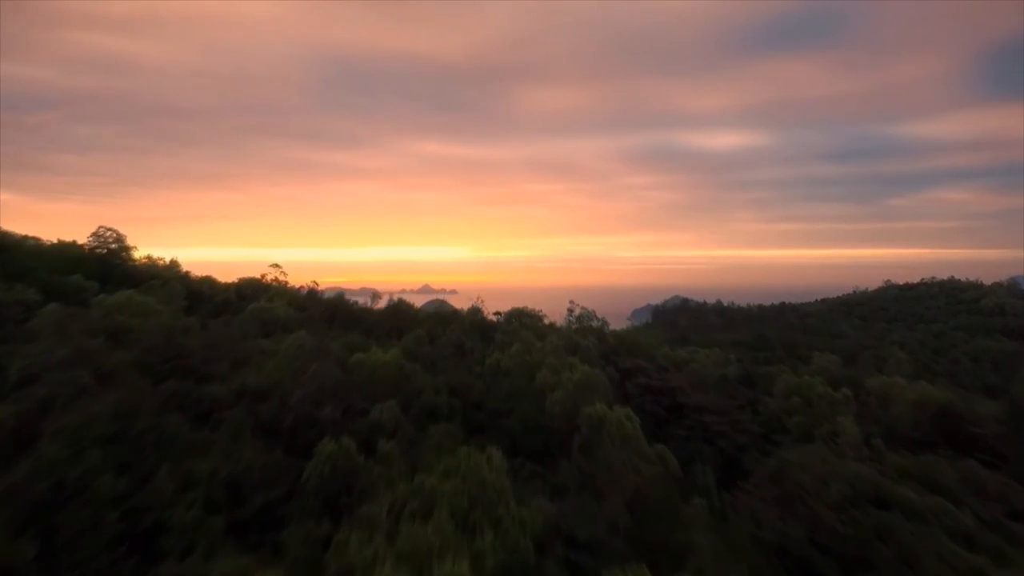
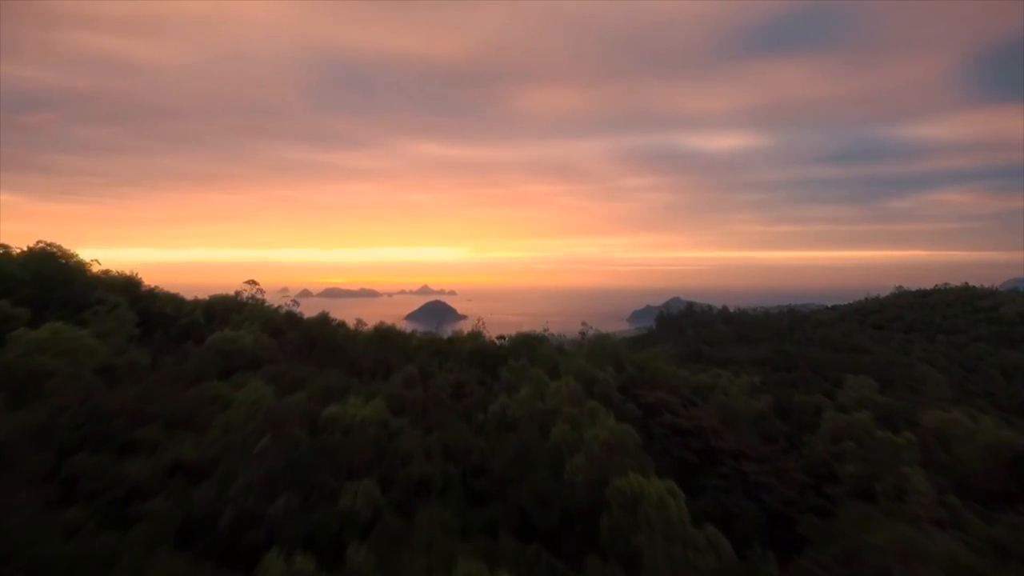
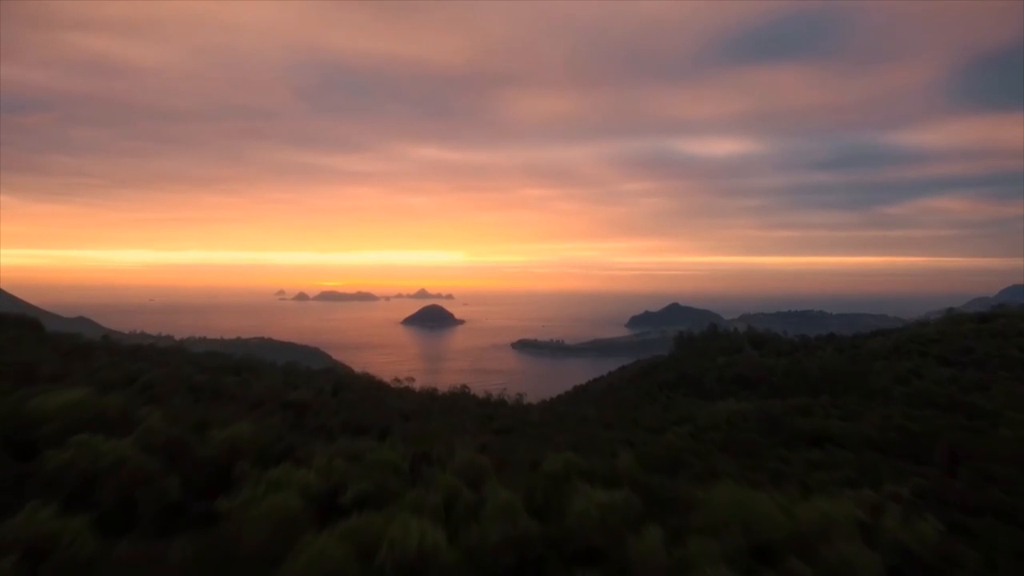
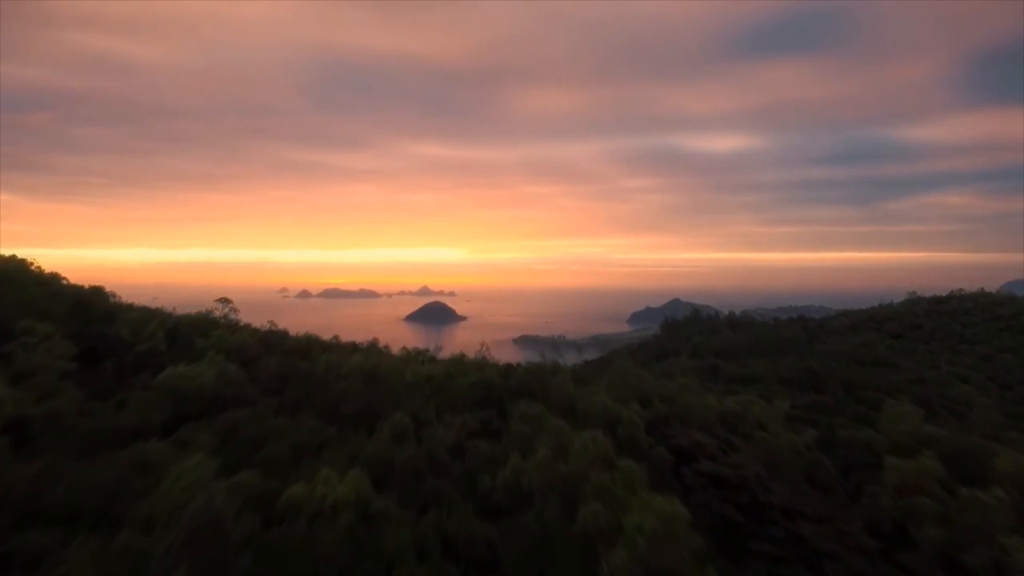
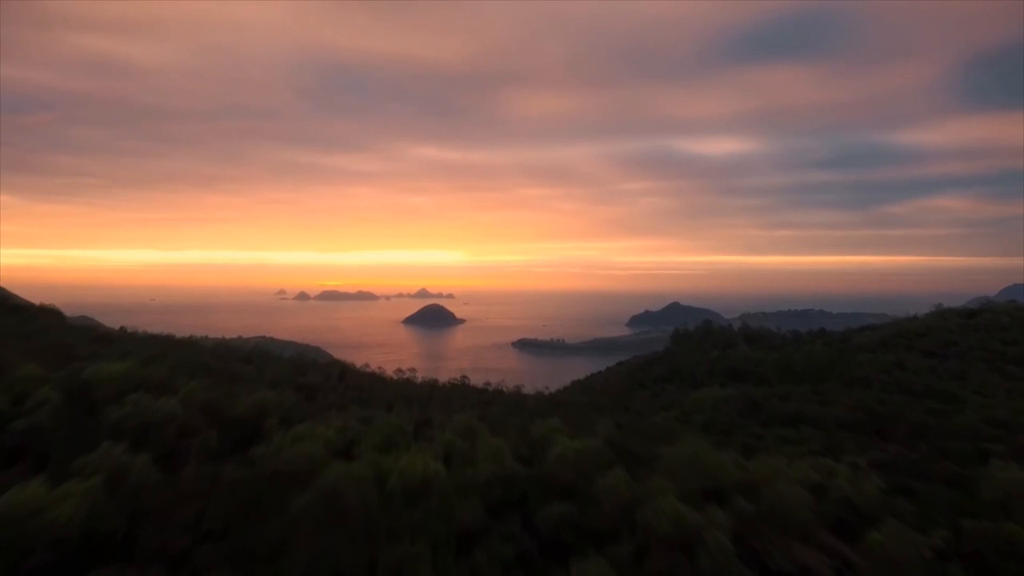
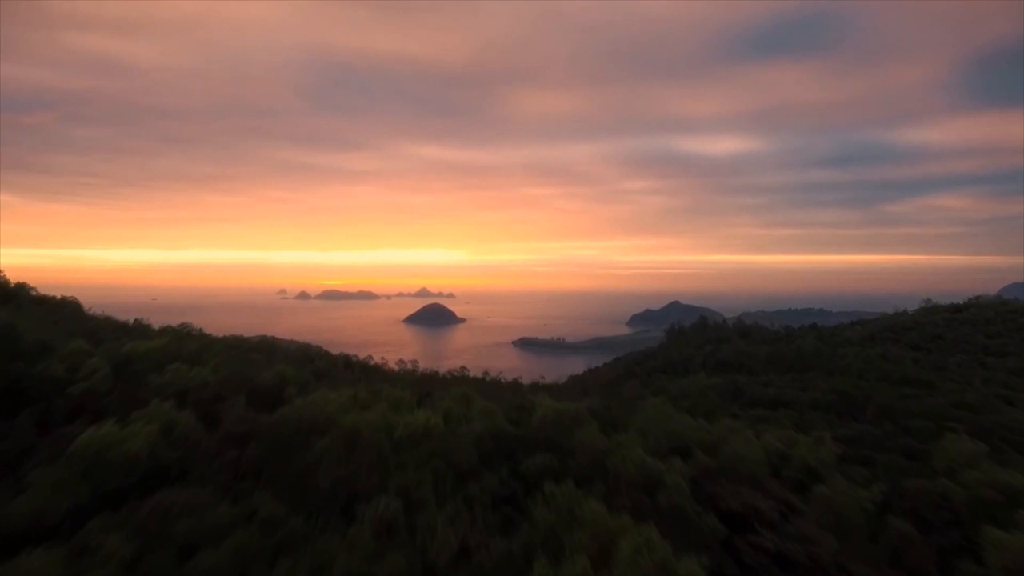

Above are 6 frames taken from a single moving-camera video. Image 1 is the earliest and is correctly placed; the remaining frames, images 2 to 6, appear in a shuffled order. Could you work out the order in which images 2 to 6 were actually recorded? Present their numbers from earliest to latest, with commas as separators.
2, 4, 6, 5, 3
